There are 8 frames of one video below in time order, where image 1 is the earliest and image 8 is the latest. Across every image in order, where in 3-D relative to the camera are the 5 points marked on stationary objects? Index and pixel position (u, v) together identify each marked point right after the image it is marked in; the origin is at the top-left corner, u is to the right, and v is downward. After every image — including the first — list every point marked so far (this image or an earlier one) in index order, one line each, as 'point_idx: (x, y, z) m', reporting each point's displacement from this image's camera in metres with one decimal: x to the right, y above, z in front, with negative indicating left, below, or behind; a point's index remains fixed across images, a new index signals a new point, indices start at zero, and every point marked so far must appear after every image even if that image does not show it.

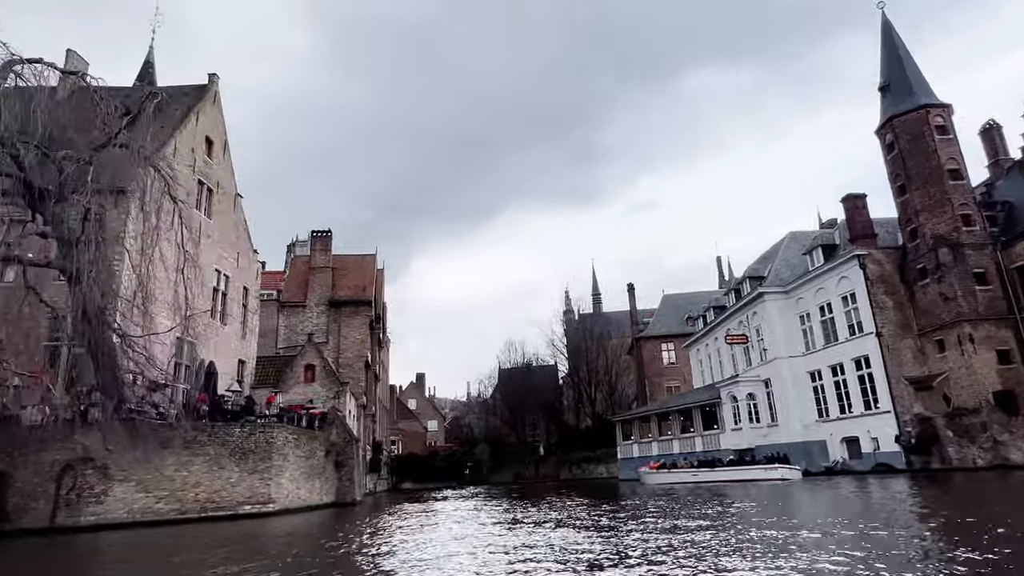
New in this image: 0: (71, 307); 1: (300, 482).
0: (-9.3, -0.5, +14.6) m
1: (-6.7, -6.0, +19.0) m
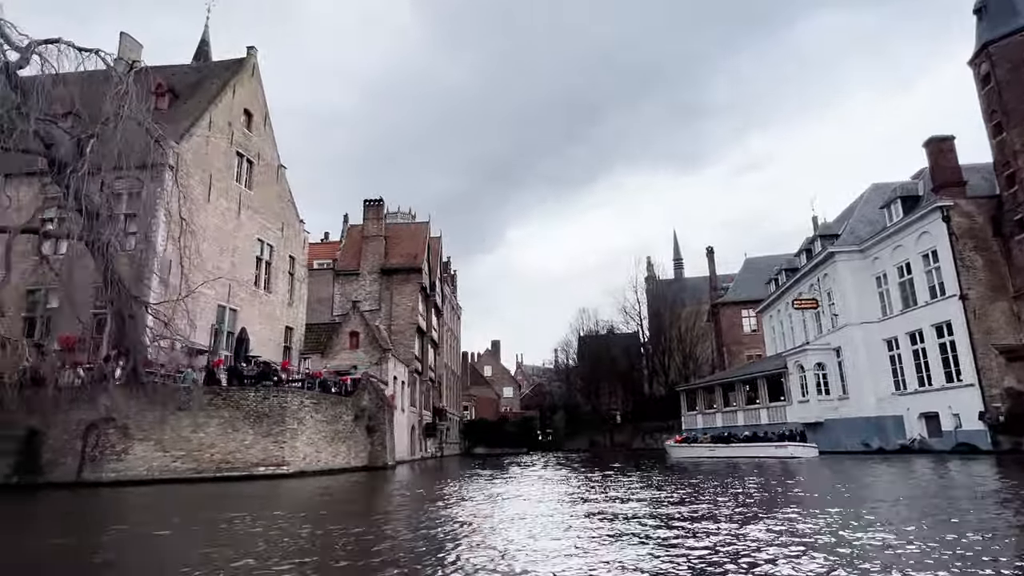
0: (-9.5, +0.3, +15.2) m
1: (-6.1, -4.9, +19.4) m
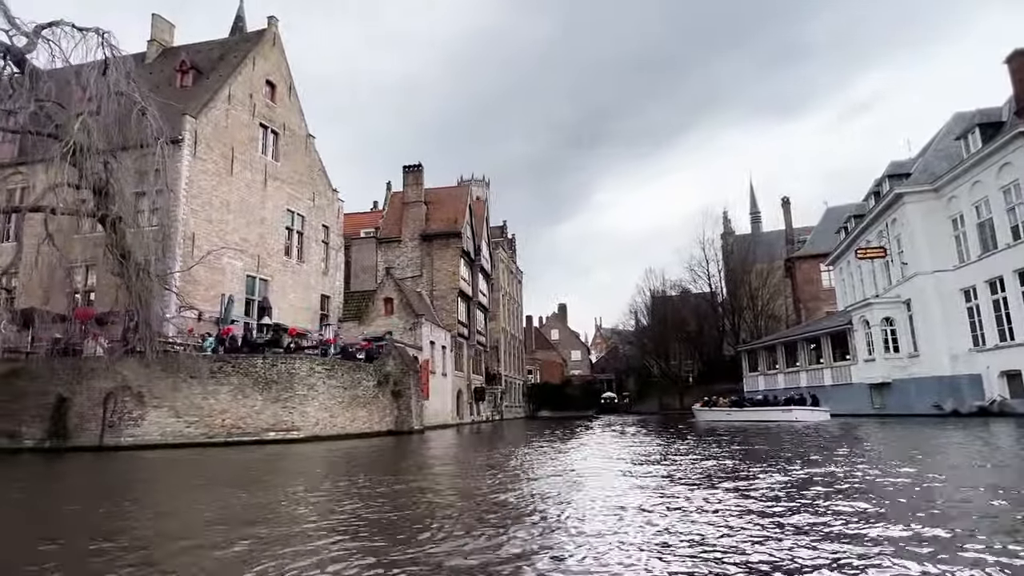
0: (-9.8, +1.0, +15.6) m
1: (-5.7, -3.9, +19.5) m
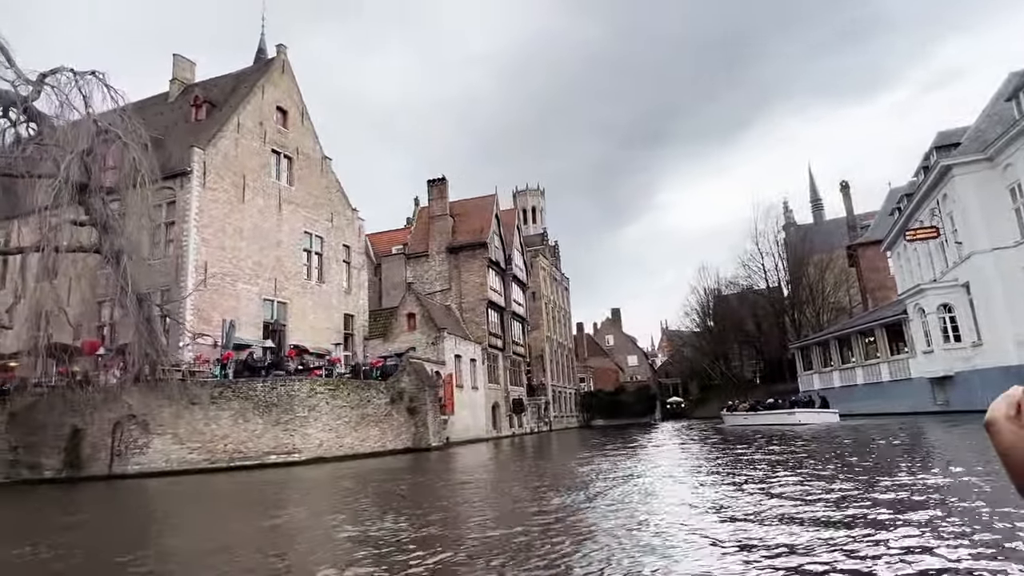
0: (-10.2, +0.2, +16.0) m
1: (-5.4, -4.5, +19.4) m
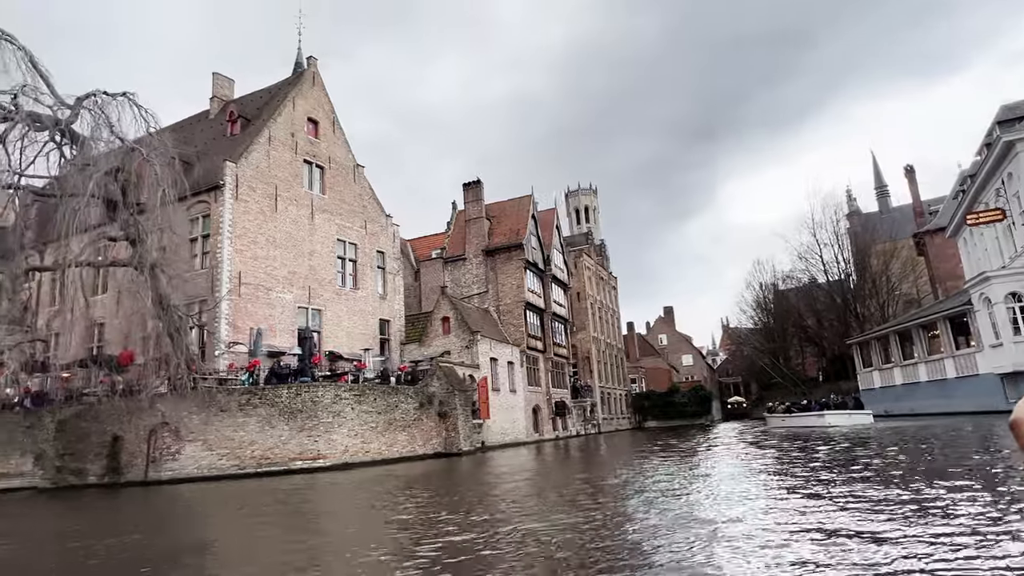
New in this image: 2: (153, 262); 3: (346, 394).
0: (-9.8, -0.1, +16.5) m
1: (-4.6, -4.7, +19.4) m
2: (-9.5, +0.7, +16.6) m
3: (-5.1, -3.3, +19.0) m
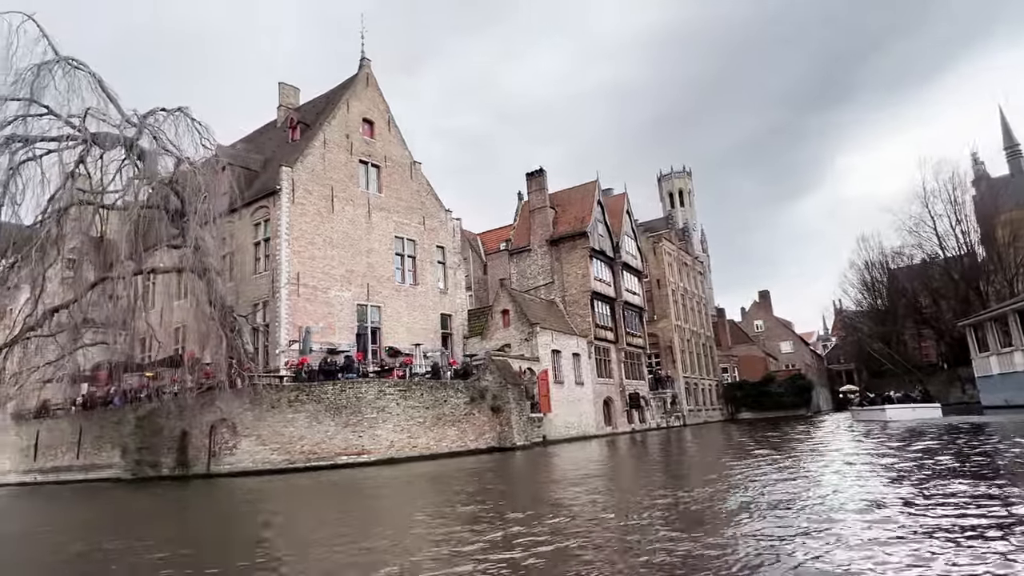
0: (-8.9, -0.2, +17.4) m
1: (-3.1, -4.5, +19.5) m
2: (-8.6, +0.6, +17.4) m
3: (-3.7, -3.2, +19.1) m
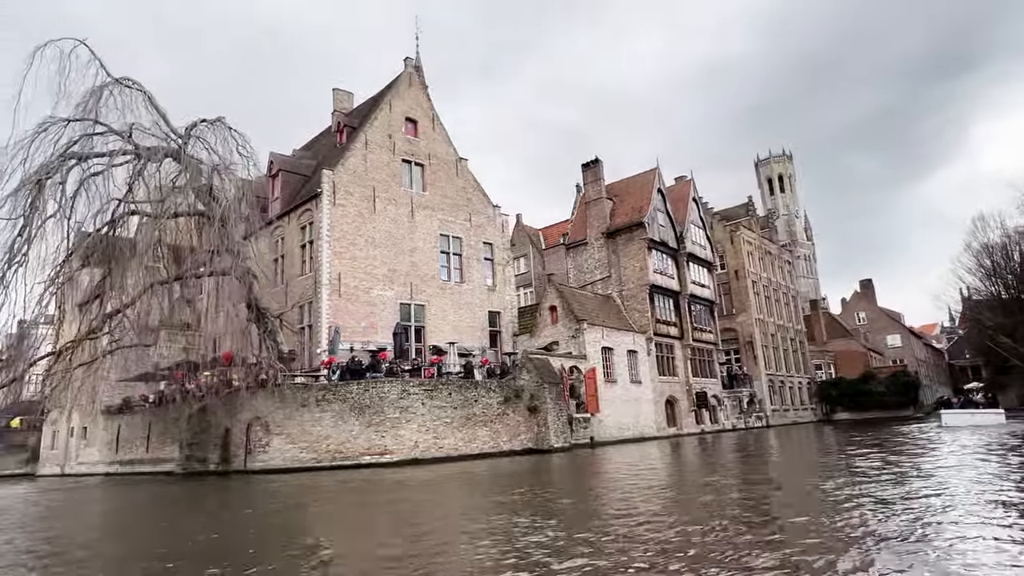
0: (-8.3, -0.3, +17.9) m
1: (-2.2, -4.4, +19.1) m
2: (-8.1, +0.6, +17.9) m
3: (-2.9, -3.1, +18.9) m
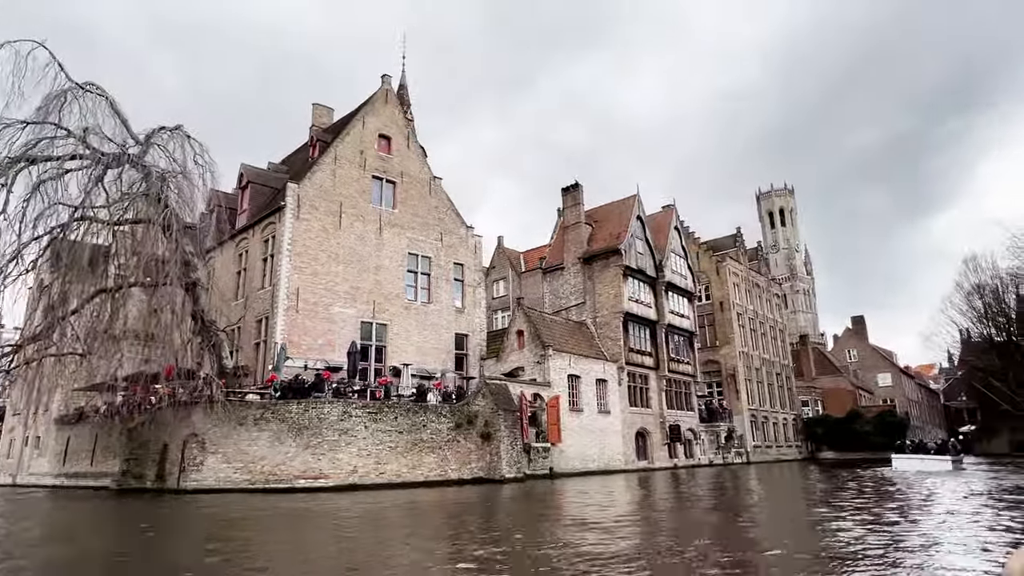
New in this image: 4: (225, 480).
0: (-9.8, -0.6, +17.4) m
1: (-3.8, -5.0, +18.4) m
2: (-9.5, +0.3, +17.4) m
3: (-4.4, -3.6, +18.2) m
4: (-8.1, -5.5, +17.6) m
